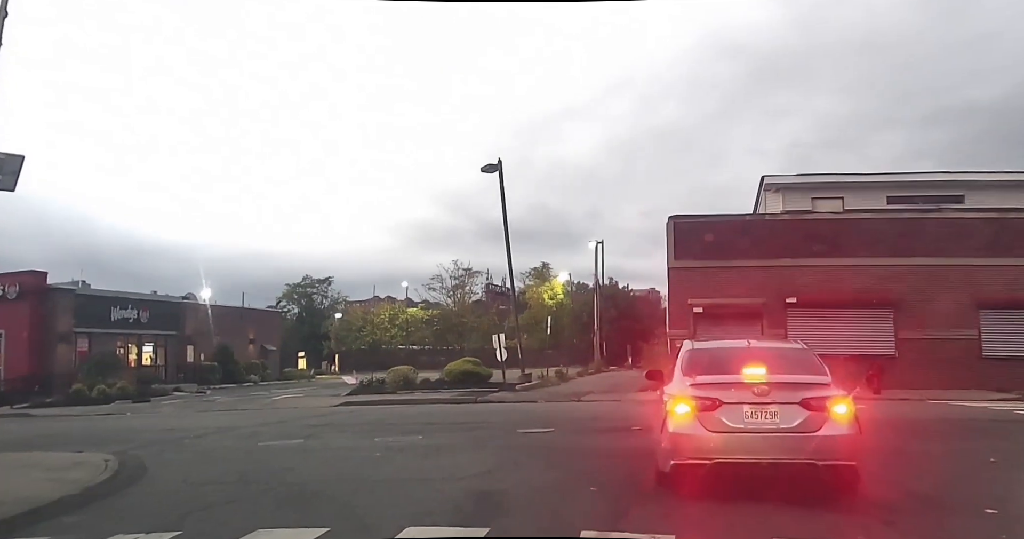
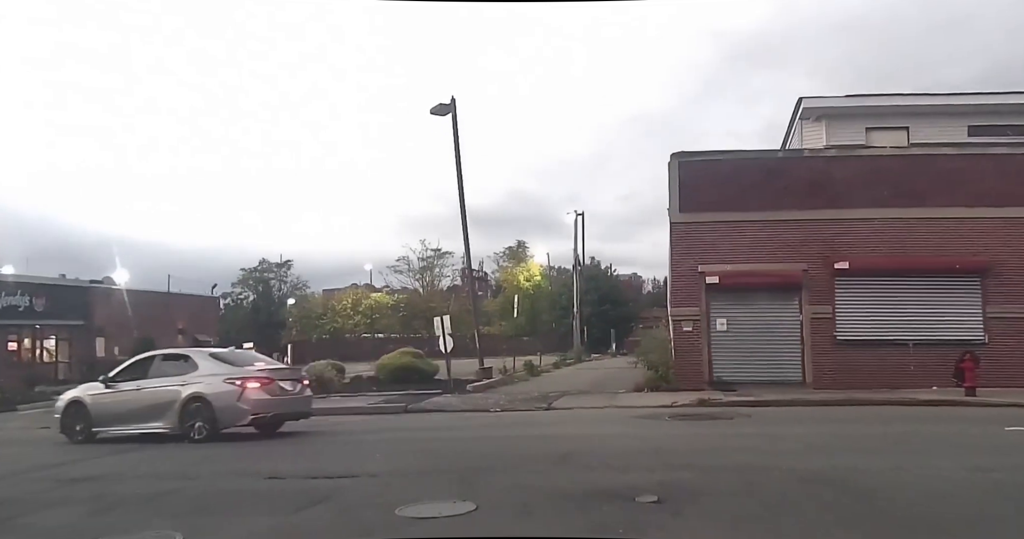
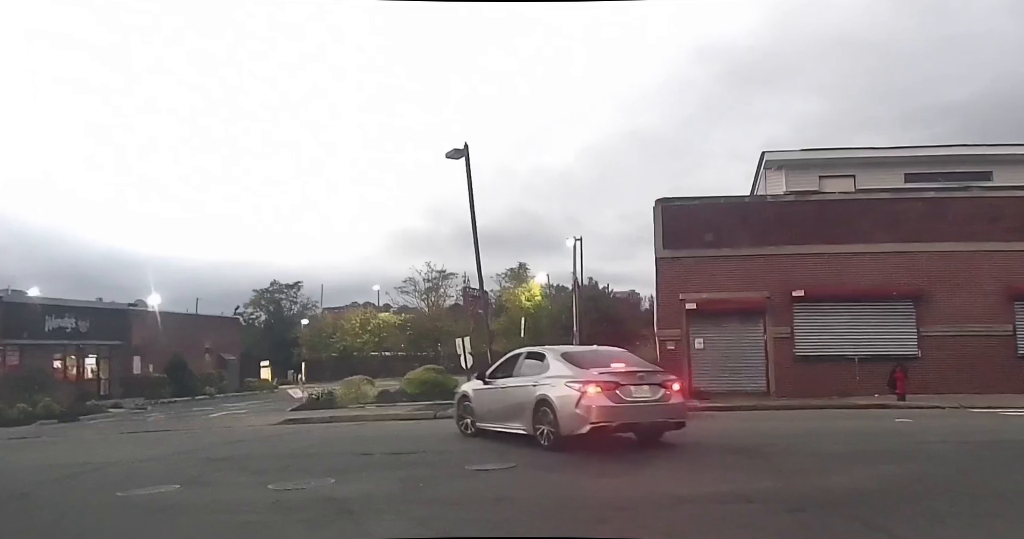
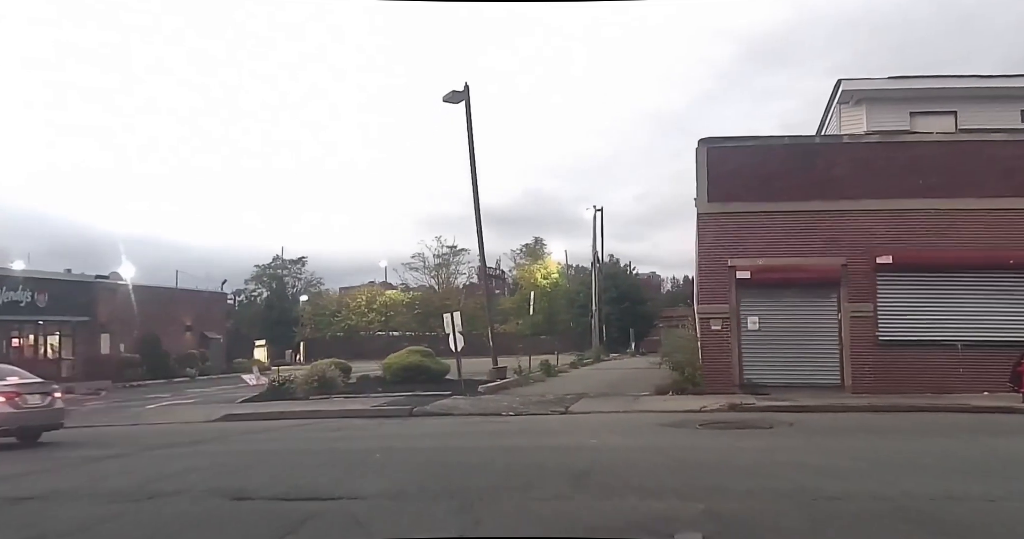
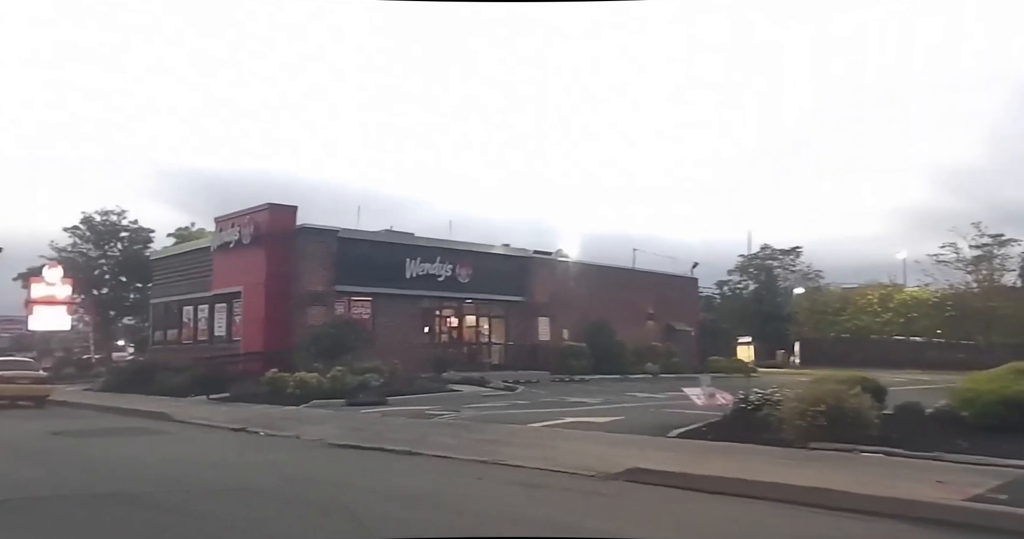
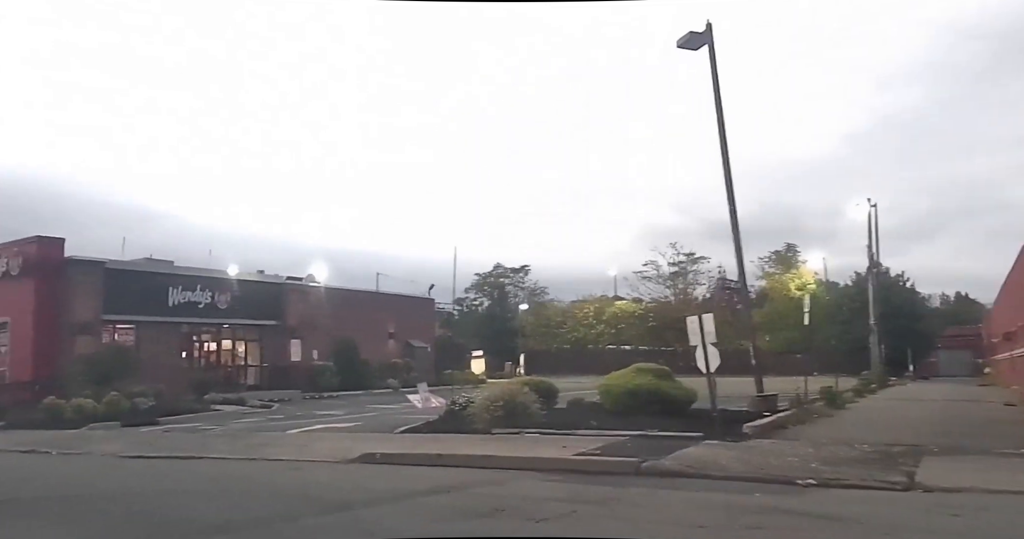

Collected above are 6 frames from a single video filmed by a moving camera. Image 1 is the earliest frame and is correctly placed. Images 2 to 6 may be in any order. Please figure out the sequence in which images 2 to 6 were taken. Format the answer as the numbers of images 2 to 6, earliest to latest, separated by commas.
3, 2, 4, 6, 5
